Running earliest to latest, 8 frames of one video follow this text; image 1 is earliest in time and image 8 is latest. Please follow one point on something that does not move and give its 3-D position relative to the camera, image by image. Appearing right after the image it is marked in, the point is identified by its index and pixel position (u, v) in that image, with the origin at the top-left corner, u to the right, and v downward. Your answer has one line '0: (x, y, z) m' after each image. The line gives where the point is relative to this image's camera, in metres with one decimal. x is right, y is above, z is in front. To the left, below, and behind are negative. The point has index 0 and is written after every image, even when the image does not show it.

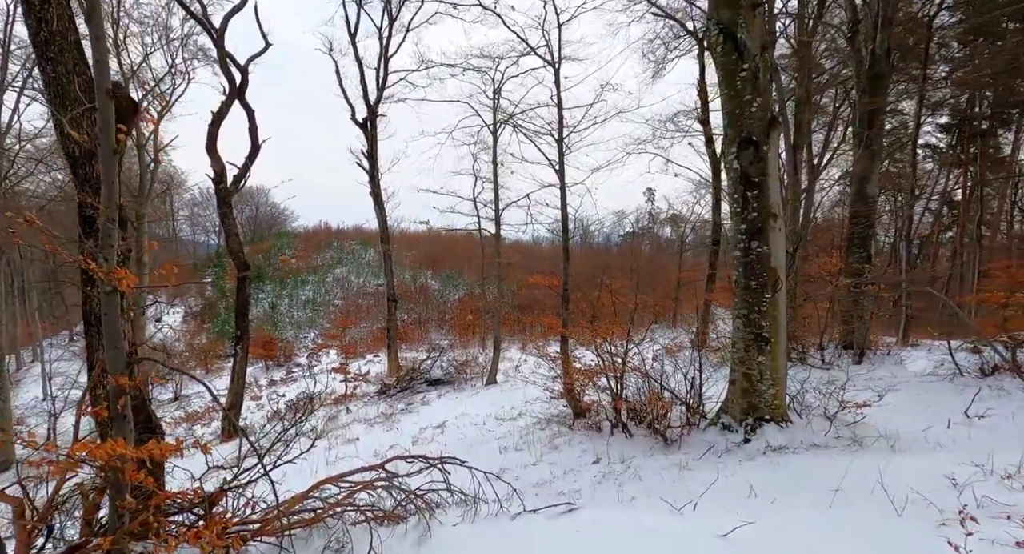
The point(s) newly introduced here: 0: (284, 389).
0: (-6.5, -3.2, +18.6) m
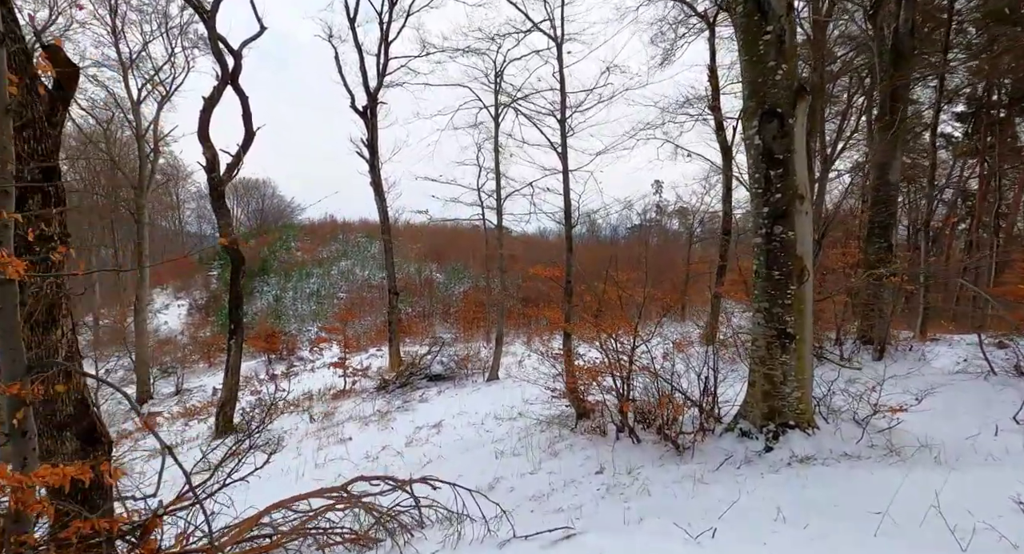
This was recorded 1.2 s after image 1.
0: (-6.4, -3.0, +18.3) m
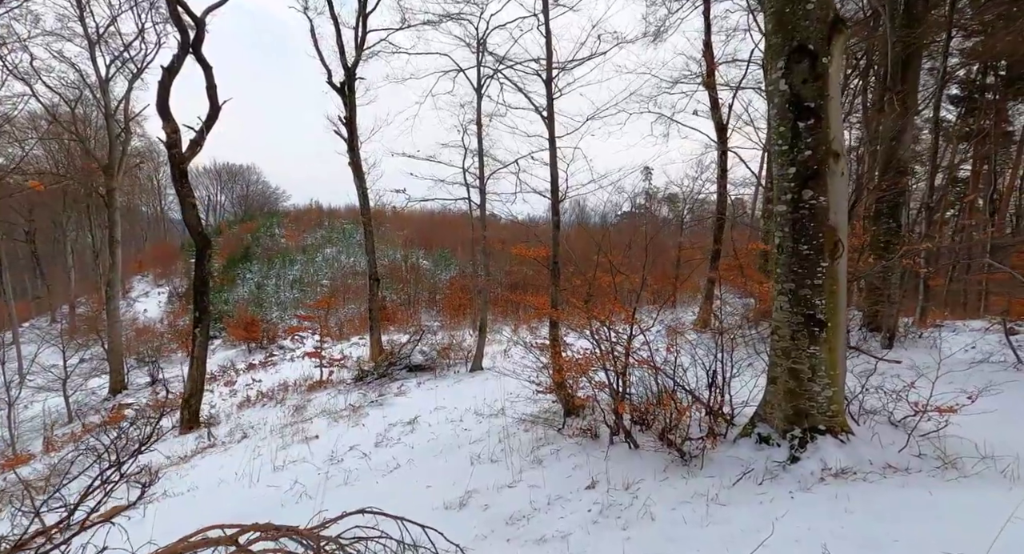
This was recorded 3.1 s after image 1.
0: (-6.8, -2.6, +17.5) m
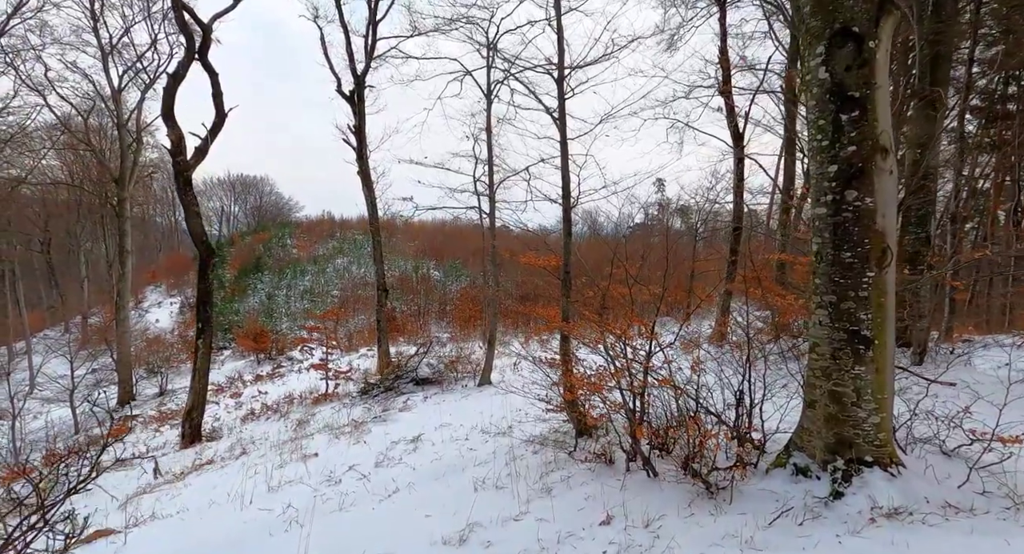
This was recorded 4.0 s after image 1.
0: (-6.5, -2.9, +17.2) m
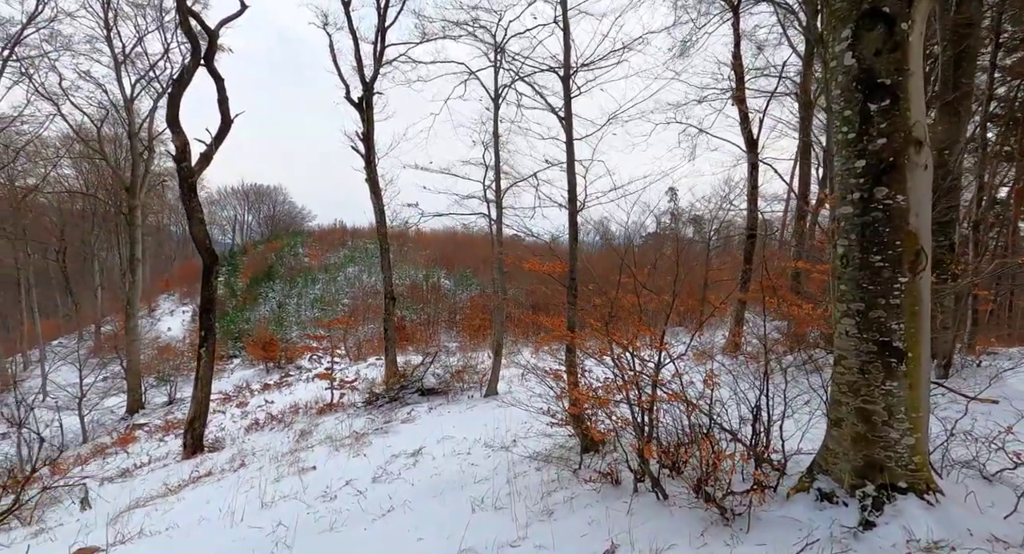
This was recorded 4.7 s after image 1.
0: (-6.2, -3.1, +17.1) m
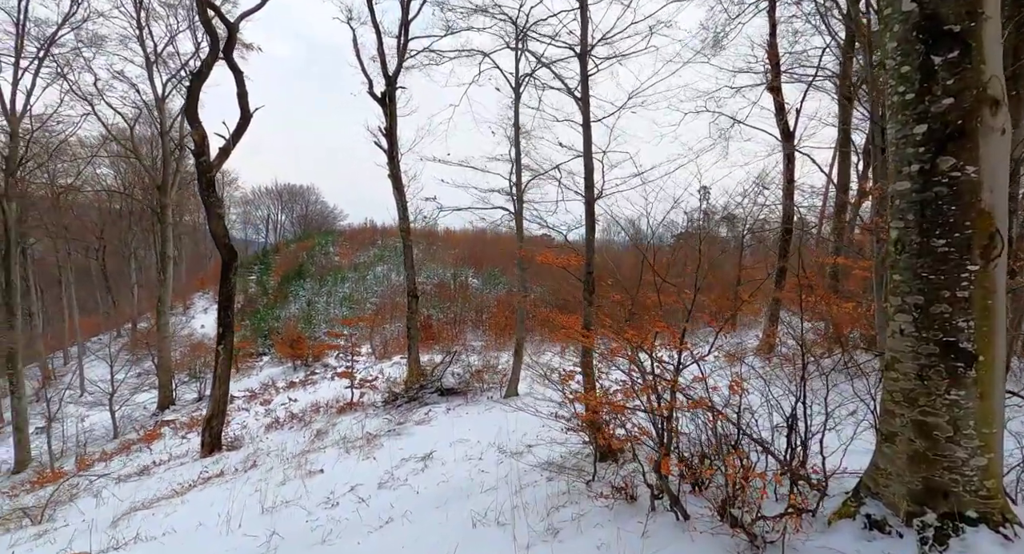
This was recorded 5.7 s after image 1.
0: (-5.6, -3.0, +17.0) m
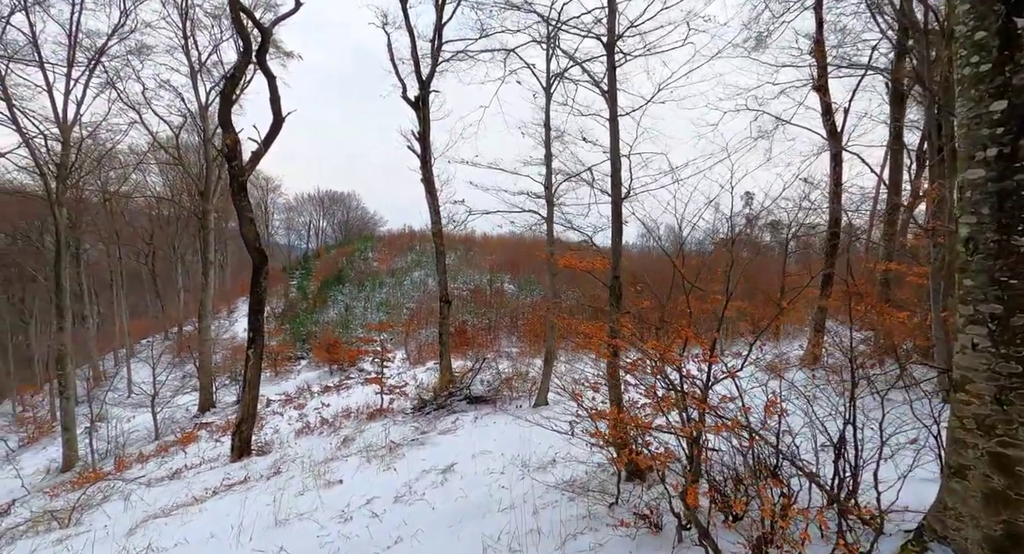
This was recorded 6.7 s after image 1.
0: (-4.7, -3.1, +17.0) m
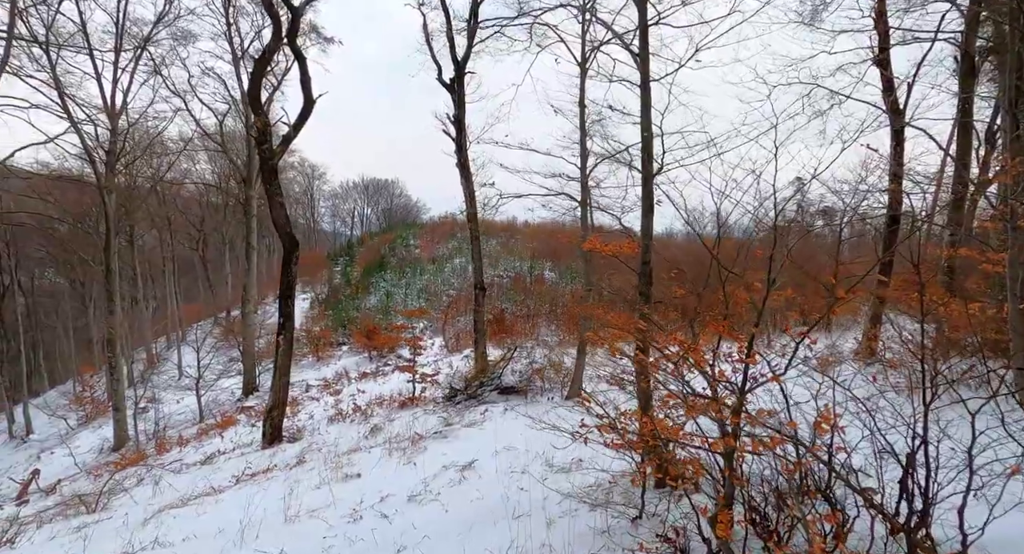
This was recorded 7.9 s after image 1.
0: (-3.8, -2.8, +16.9) m
